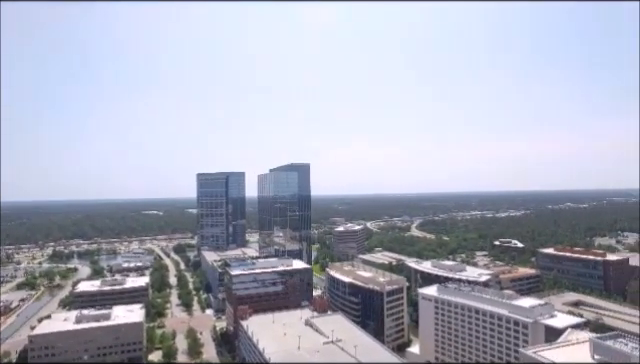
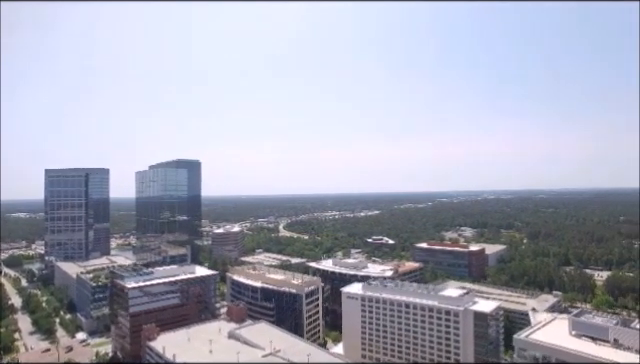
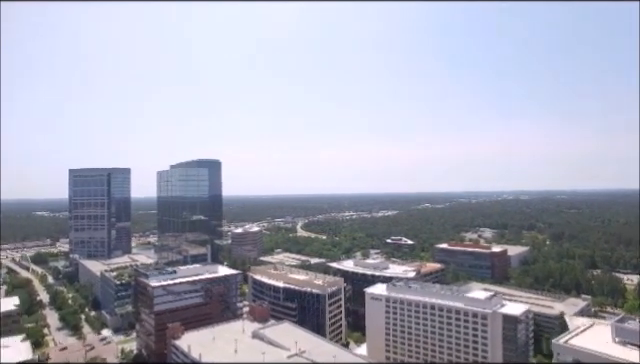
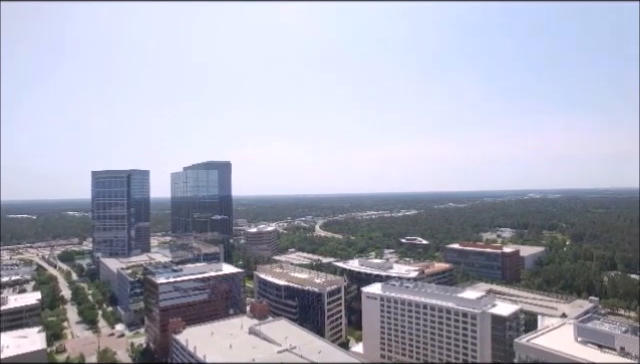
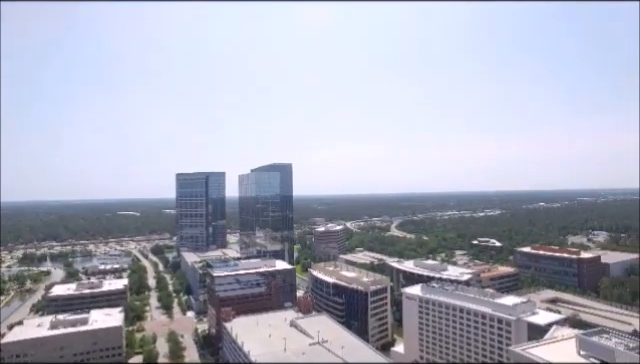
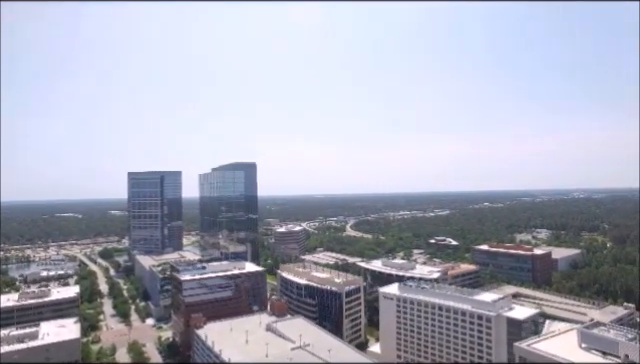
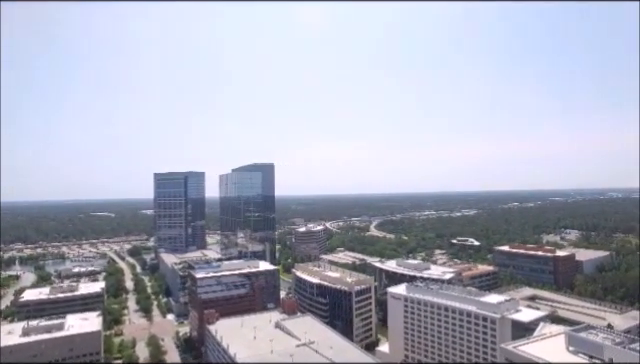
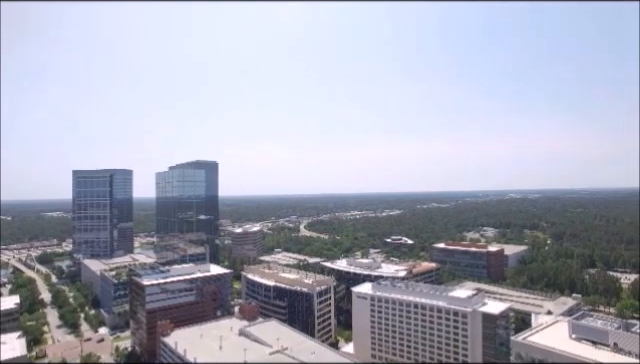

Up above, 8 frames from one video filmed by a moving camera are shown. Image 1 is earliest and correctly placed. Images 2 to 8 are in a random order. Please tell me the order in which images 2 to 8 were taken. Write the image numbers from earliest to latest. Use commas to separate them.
5, 7, 6, 4, 8, 2, 3
